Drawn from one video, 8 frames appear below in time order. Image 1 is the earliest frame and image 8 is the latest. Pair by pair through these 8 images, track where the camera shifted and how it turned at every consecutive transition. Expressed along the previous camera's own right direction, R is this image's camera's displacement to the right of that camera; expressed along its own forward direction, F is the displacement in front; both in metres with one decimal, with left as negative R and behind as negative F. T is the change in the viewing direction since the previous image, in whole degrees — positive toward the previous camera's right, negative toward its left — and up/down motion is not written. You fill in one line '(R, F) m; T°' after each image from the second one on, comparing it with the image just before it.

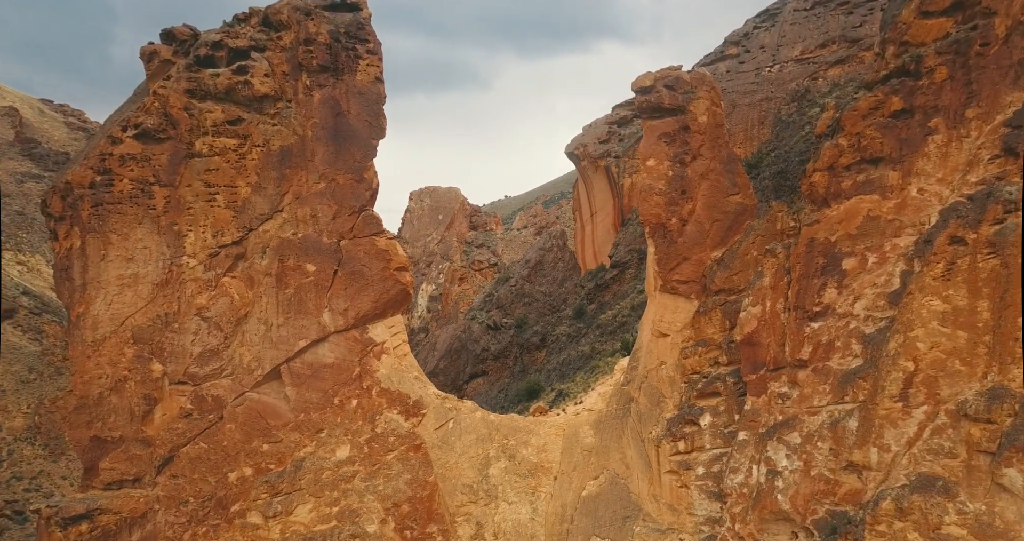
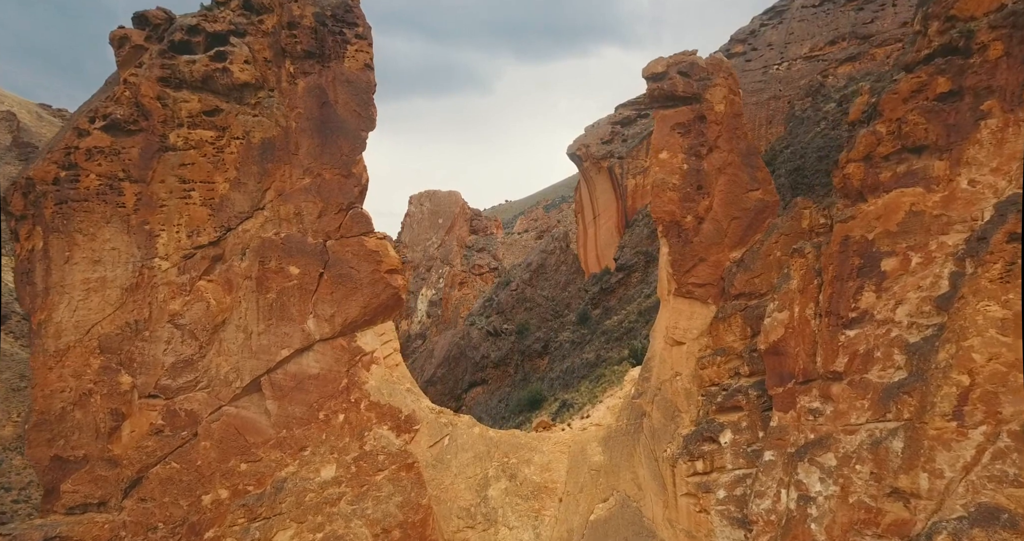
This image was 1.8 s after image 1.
(0.0, +0.8) m; 0°
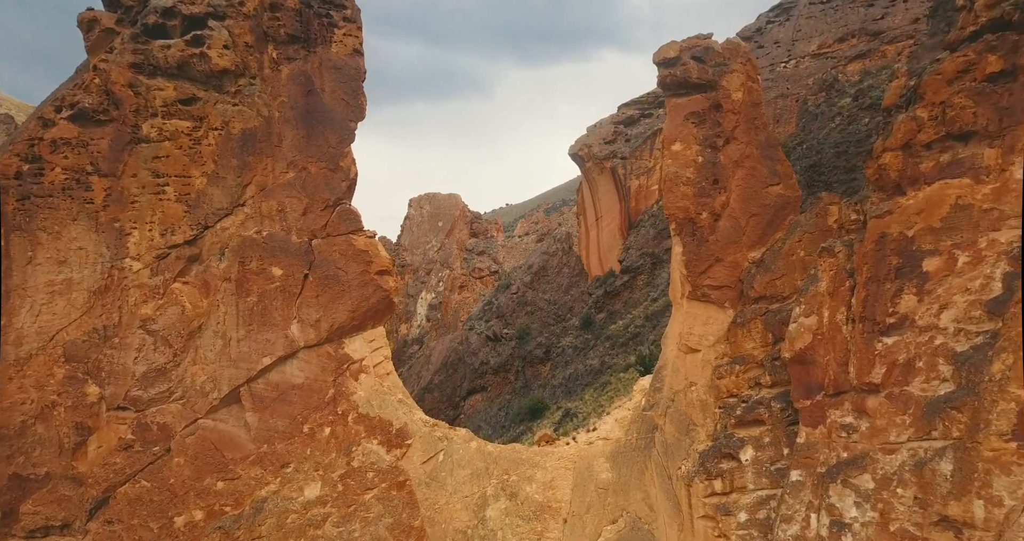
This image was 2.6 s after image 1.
(0.0, +0.7) m; 0°
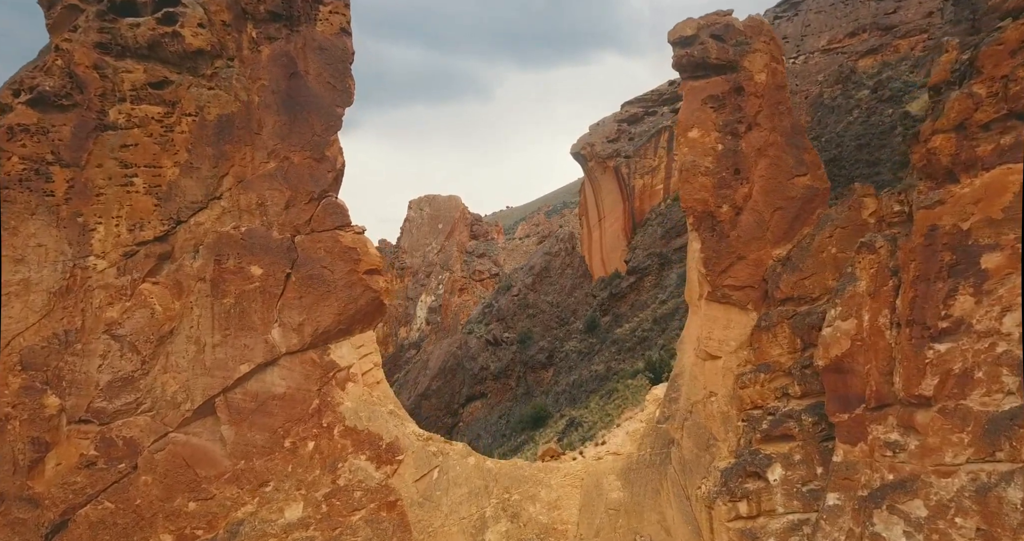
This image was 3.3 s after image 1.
(0.0, +0.7) m; 0°
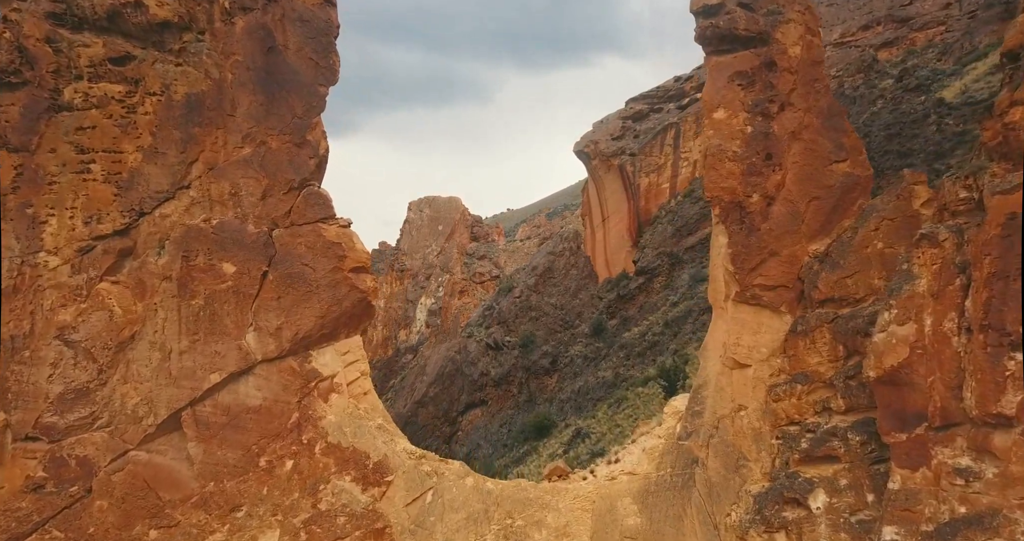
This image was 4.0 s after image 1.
(0.0, +0.8) m; 0°
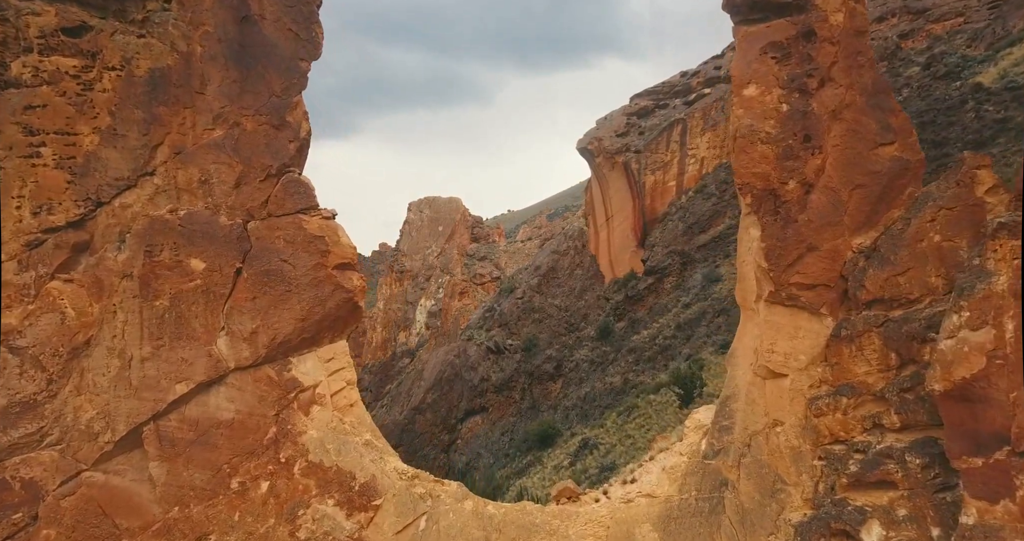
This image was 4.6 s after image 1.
(0.0, +0.8) m; 0°
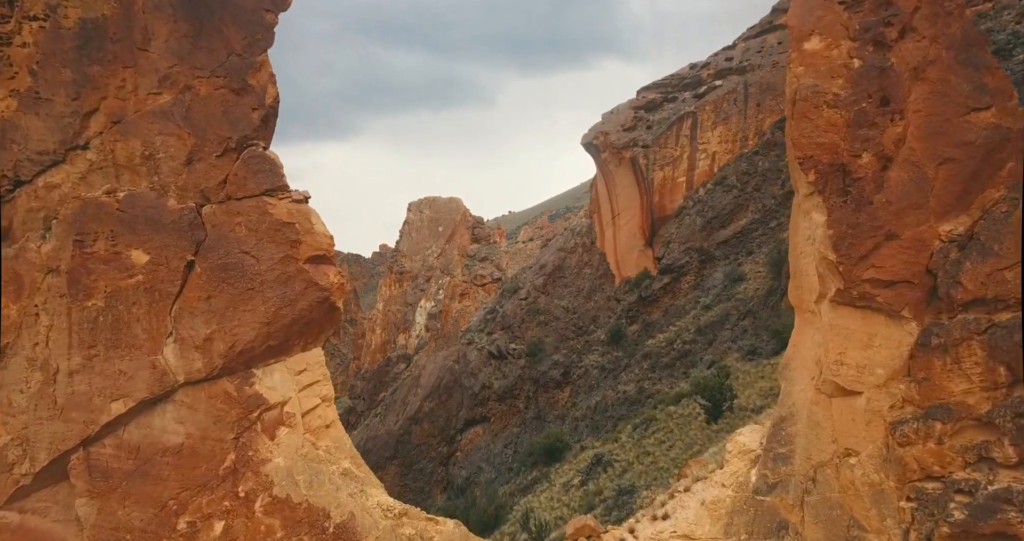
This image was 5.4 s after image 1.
(-0.1, +1.1) m; 0°
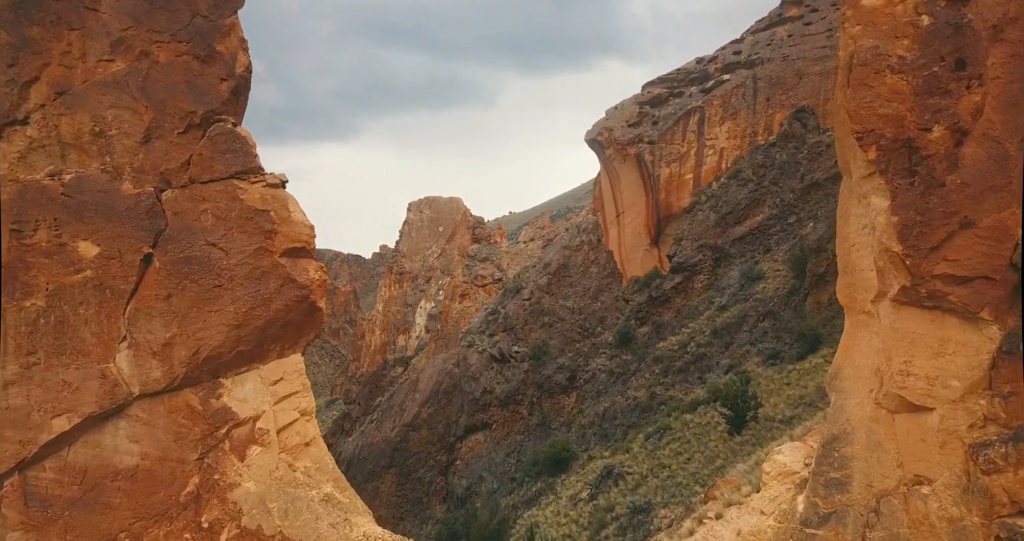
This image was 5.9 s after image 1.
(0.0, +0.7) m; 0°
